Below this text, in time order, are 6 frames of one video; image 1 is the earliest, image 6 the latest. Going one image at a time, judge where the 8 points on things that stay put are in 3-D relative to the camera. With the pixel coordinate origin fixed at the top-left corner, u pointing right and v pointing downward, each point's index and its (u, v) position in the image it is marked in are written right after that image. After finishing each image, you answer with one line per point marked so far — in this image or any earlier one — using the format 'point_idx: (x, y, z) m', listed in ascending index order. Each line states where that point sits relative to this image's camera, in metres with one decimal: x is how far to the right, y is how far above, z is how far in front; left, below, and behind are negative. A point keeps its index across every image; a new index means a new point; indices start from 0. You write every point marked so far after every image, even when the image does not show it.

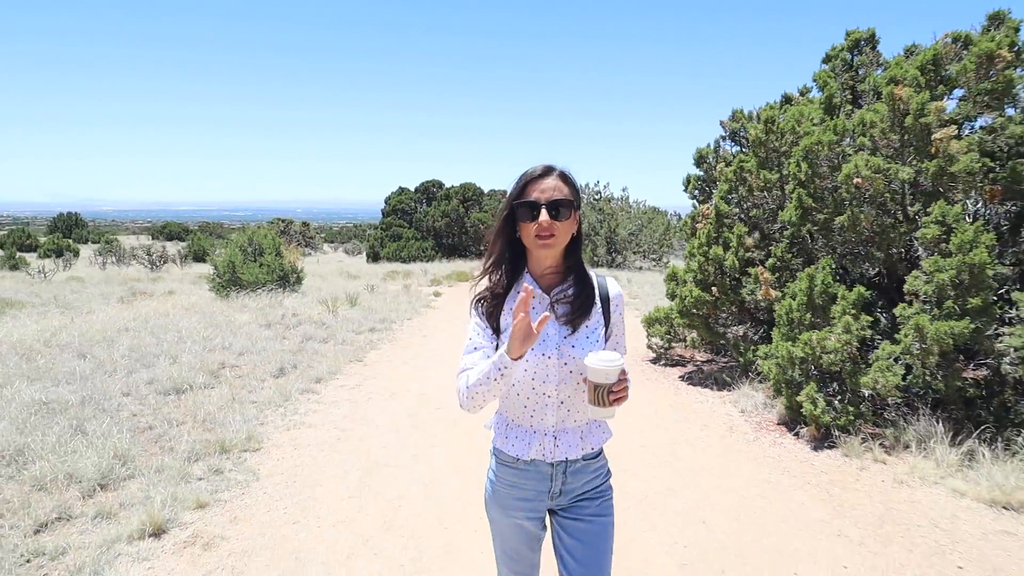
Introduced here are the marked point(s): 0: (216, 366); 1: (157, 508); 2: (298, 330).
0: (-3.6, -0.9, +7.6) m
1: (-2.1, -1.3, +3.7) m
2: (-3.6, -0.7, +10.5) m
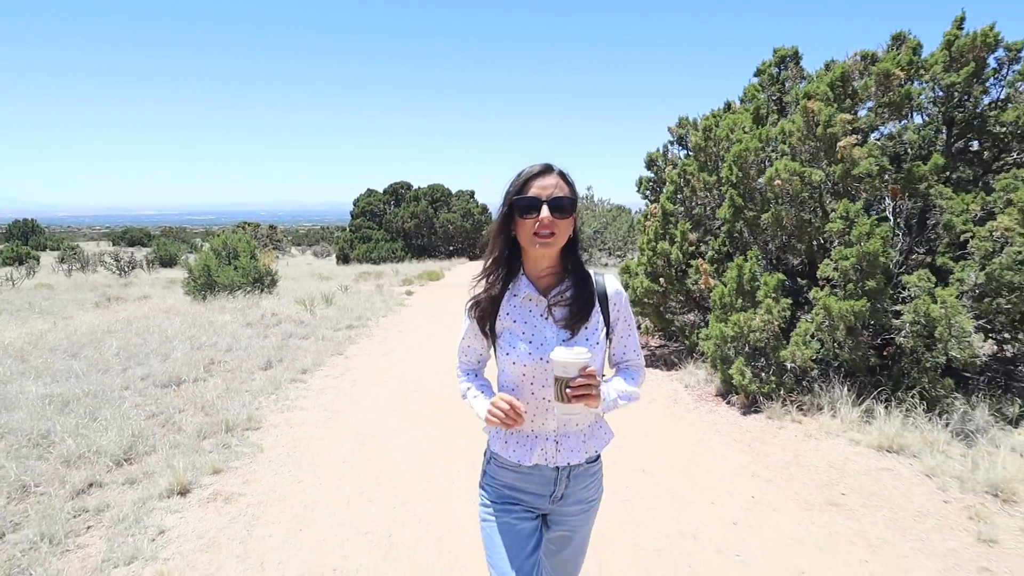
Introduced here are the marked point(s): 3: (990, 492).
0: (-4.0, -1.0, +8.2) m
1: (-2.3, -1.3, +4.3) m
2: (-4.1, -0.7, +11.0) m
3: (+3.1, -1.3, +4.1) m
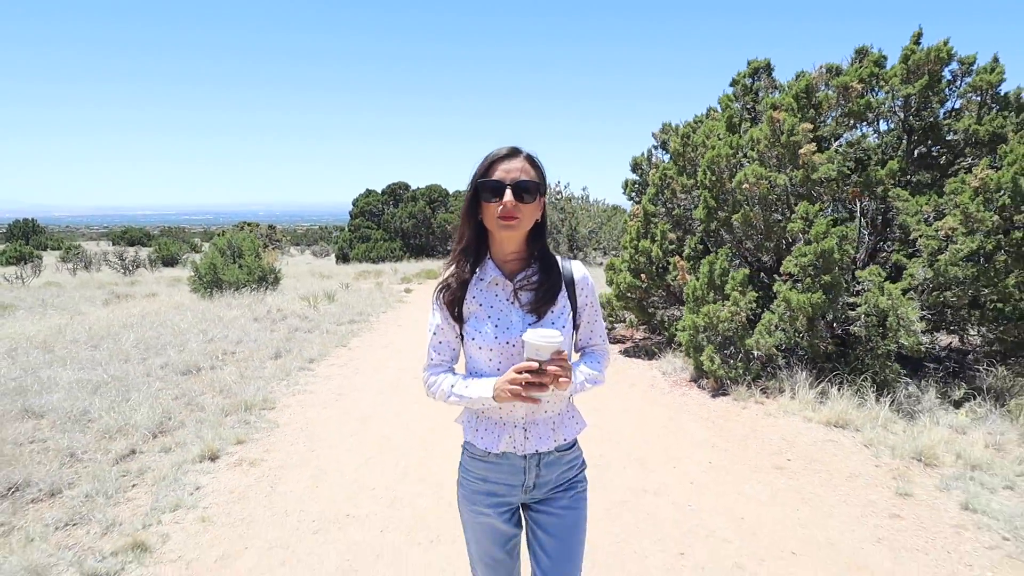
0: (-4.1, -0.9, +8.8) m
1: (-2.4, -1.2, +4.9) m
2: (-4.2, -0.6, +11.6) m
3: (+3.0, -1.3, +4.7) m
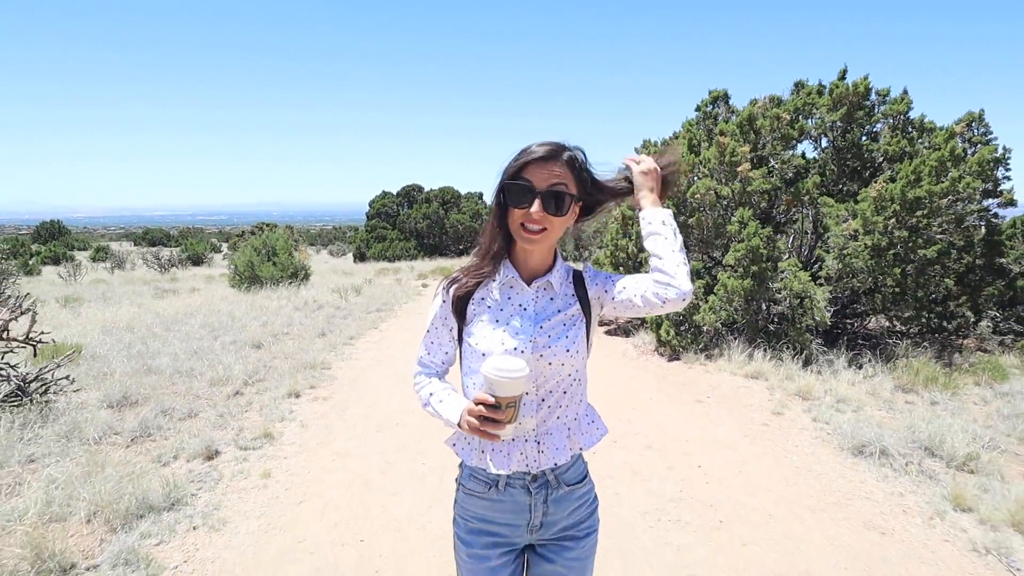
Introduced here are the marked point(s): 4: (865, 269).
0: (-4.0, -0.7, +10.7) m
1: (-2.4, -1.1, +6.8) m
2: (-4.1, -0.5, +13.6) m
3: (+3.0, -1.1, +6.5) m
4: (+4.7, +0.3, +8.4) m
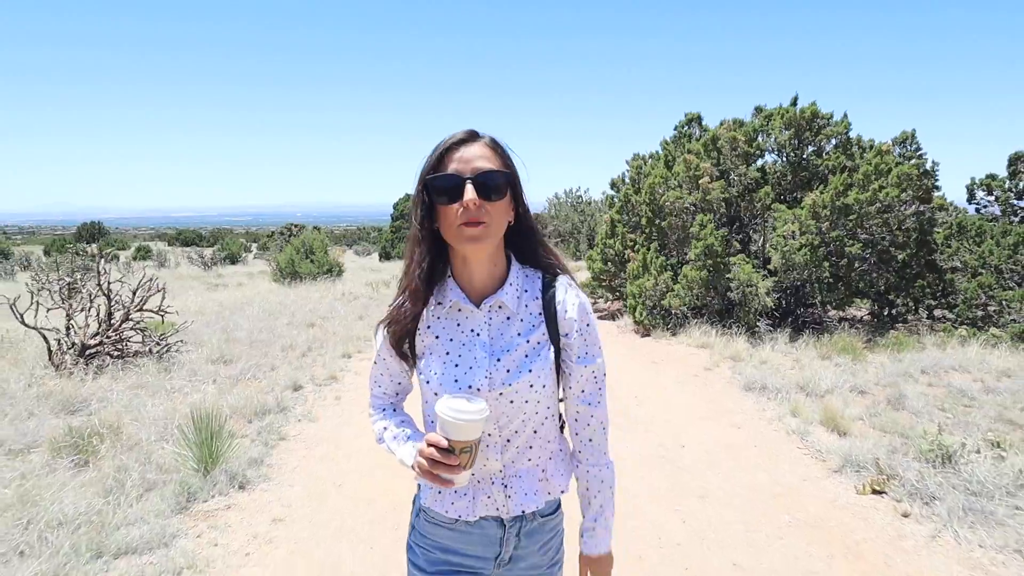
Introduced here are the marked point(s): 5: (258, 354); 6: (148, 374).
0: (-3.9, -0.6, +12.9) m
1: (-2.4, -0.9, +9.0) m
2: (-3.9, -0.3, +15.7) m
3: (+3.0, -1.0, +8.5) m
4: (+4.8, +0.4, +10.3) m
5: (-3.6, -0.9, +8.9) m
6: (-4.2, -1.0, +7.3) m
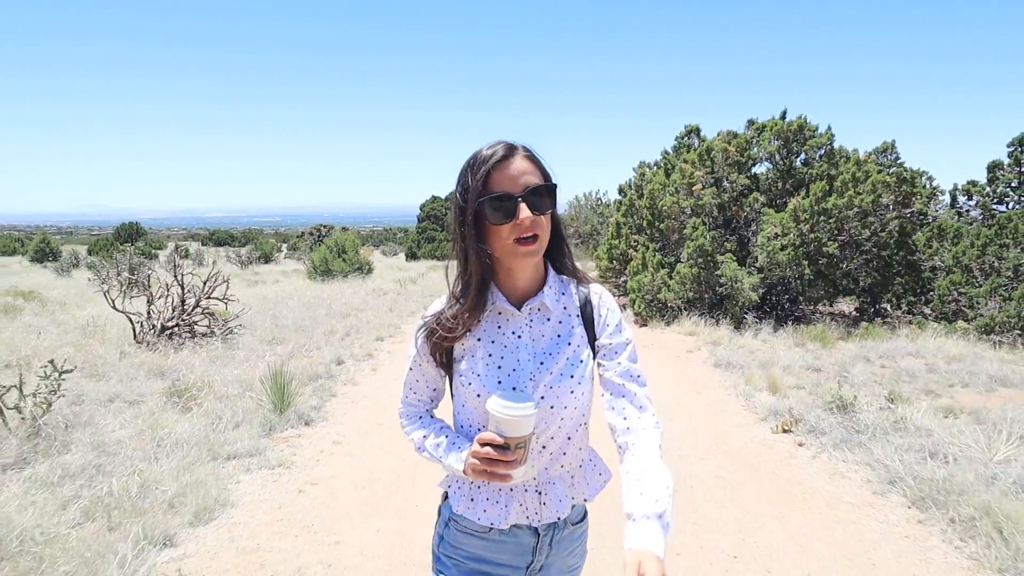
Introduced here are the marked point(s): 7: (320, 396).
0: (-3.6, -0.5, +14.4) m
1: (-2.2, -0.8, +10.4) m
2: (-3.4, -0.2, +17.2) m
3: (+3.1, -0.9, +9.7) m
4: (+5.0, +0.5, +11.5) m
5: (-3.5, -0.8, +10.4) m
6: (-4.1, -0.9, +8.8) m
7: (-2.0, -1.1, +6.4) m
